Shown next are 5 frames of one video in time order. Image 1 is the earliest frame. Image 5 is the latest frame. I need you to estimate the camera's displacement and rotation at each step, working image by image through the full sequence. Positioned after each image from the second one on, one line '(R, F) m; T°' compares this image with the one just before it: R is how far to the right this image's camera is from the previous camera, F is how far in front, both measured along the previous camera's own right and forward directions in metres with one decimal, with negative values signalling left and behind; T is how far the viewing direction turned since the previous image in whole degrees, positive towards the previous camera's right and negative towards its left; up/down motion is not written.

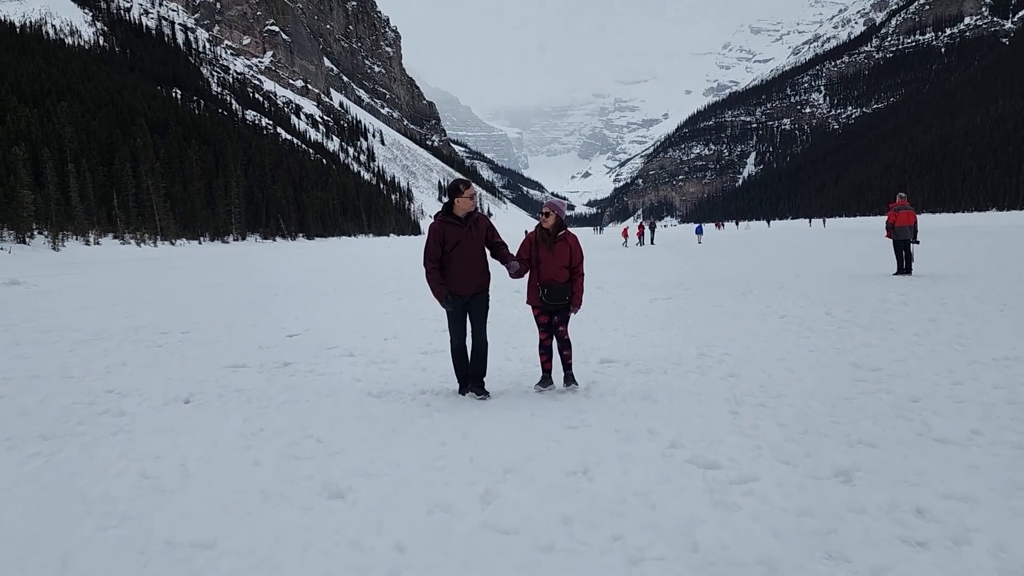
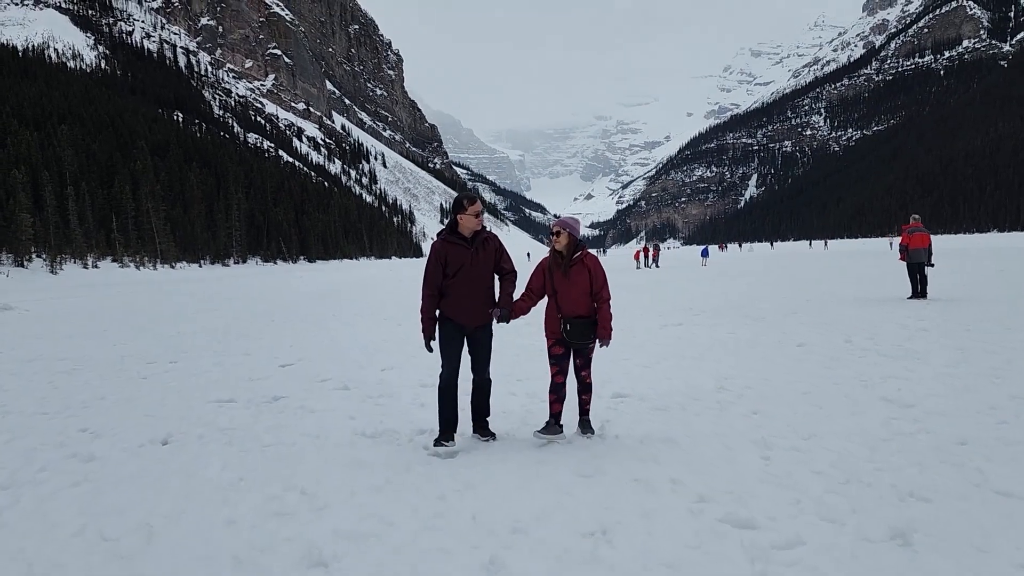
(0.0, +0.5) m; 0°
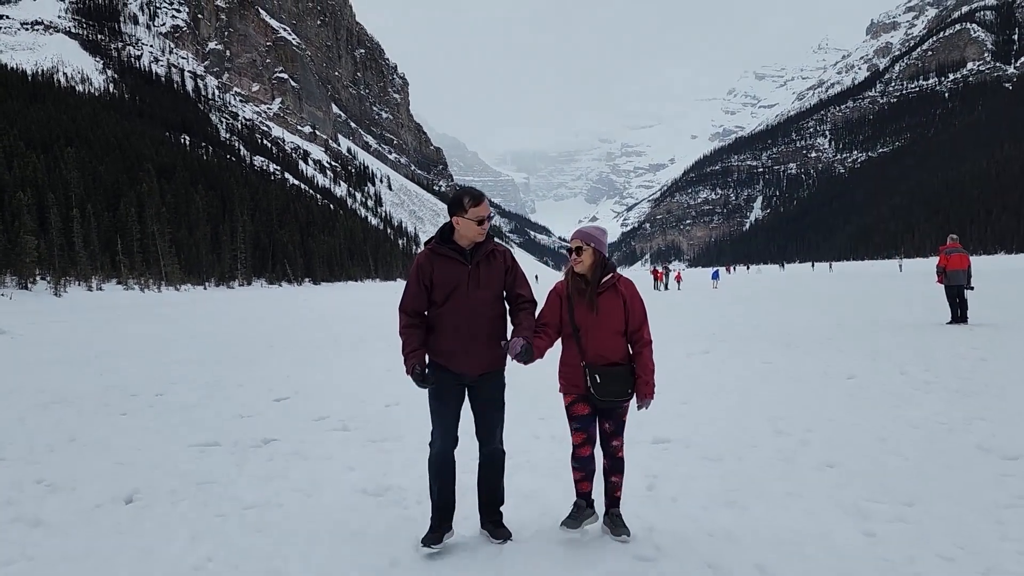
(-0.3, +1.0) m; 0°
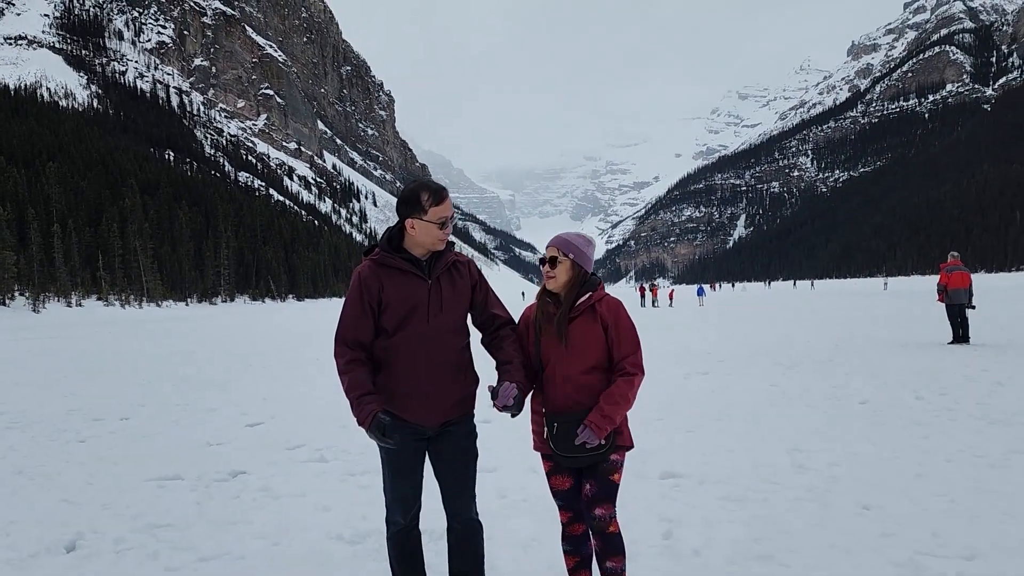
(-0.1, +0.6) m; +1°
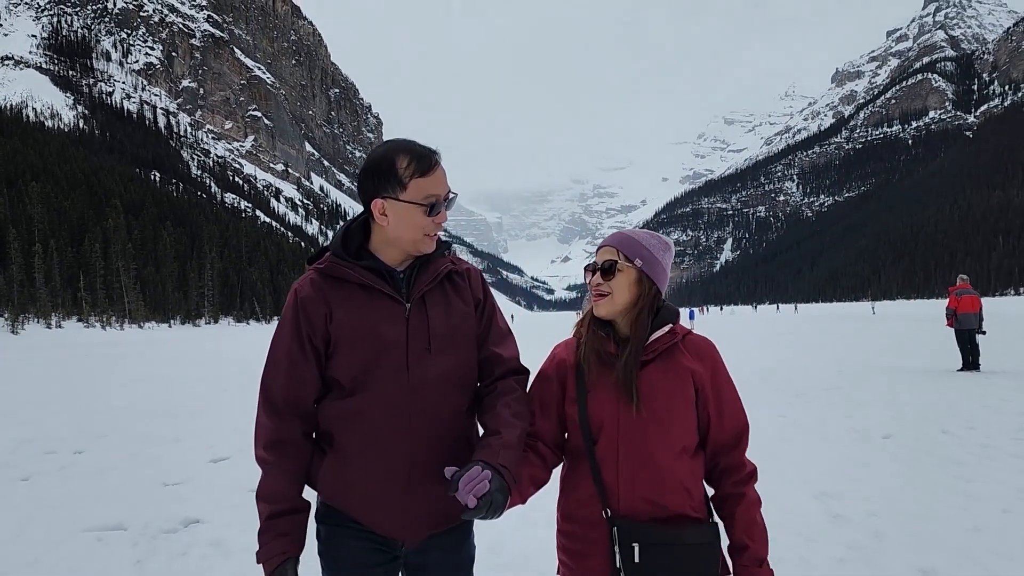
(-0.1, +0.8) m; +1°
